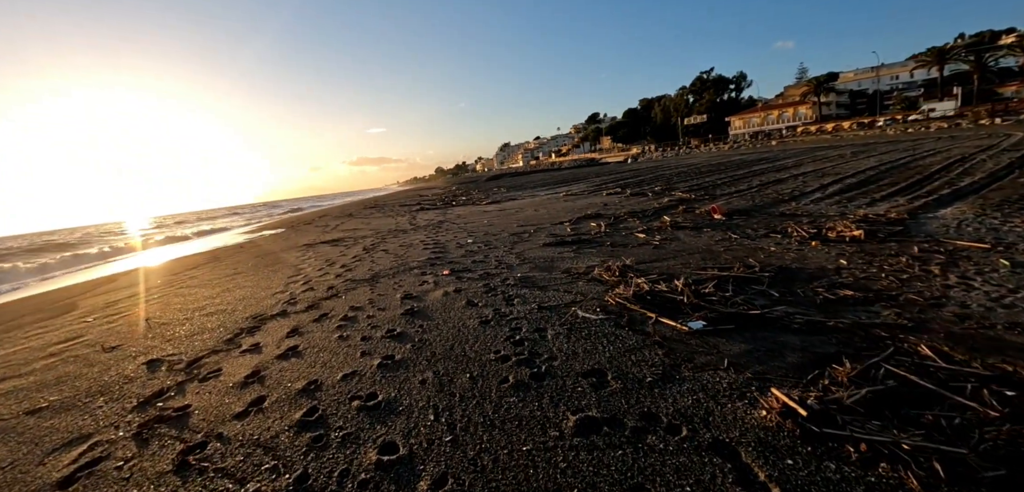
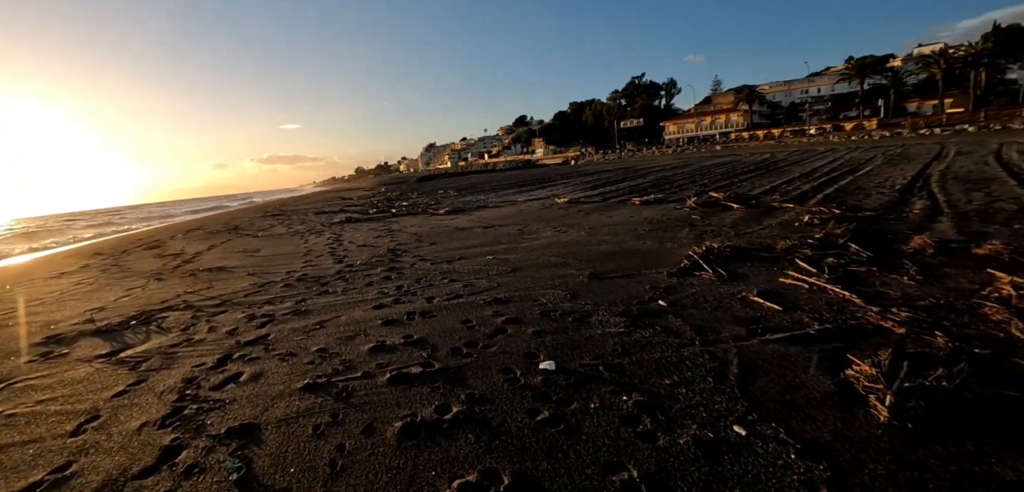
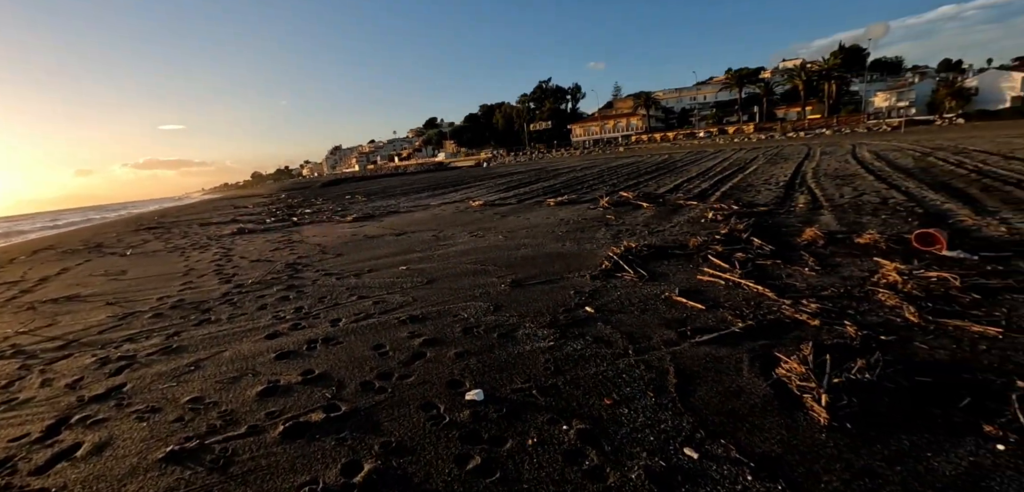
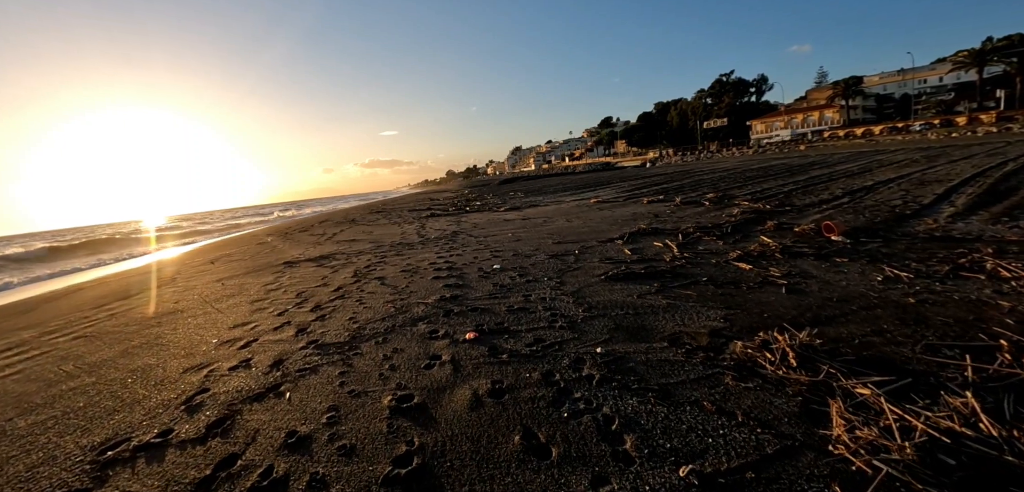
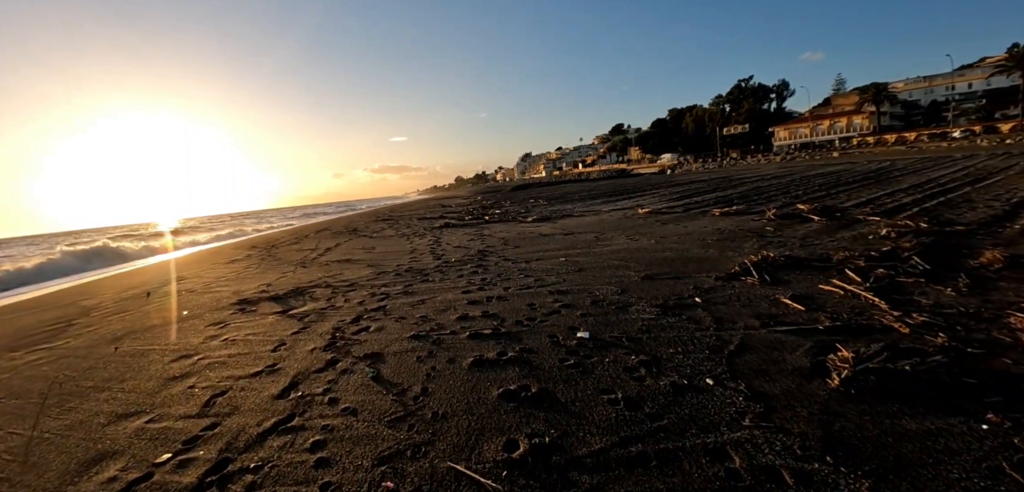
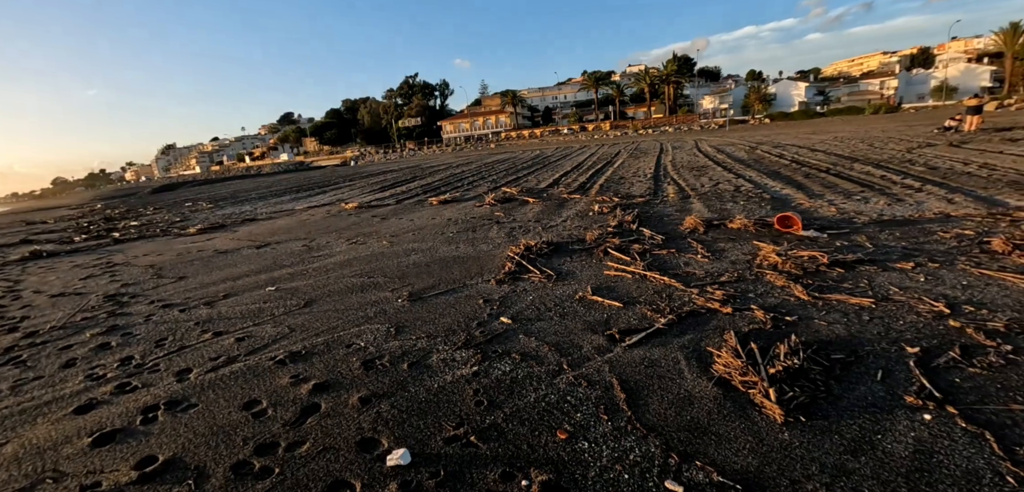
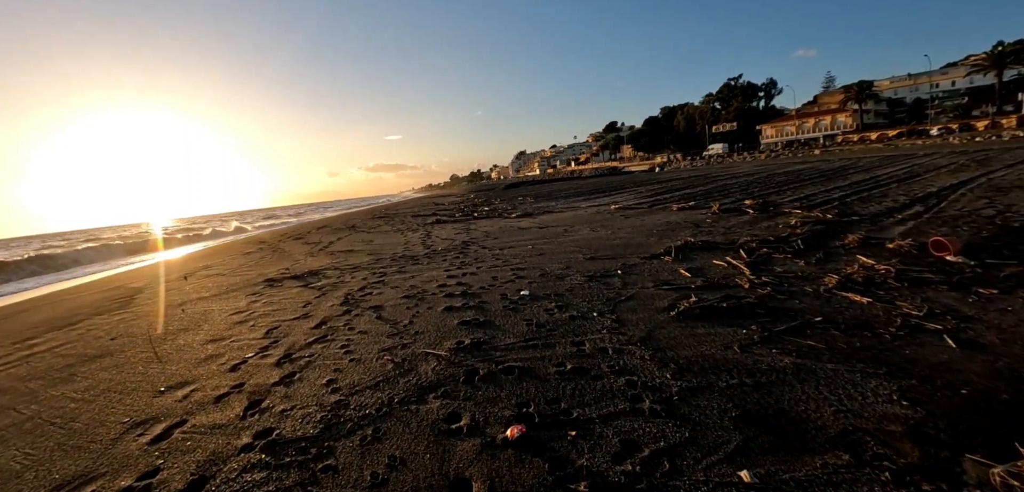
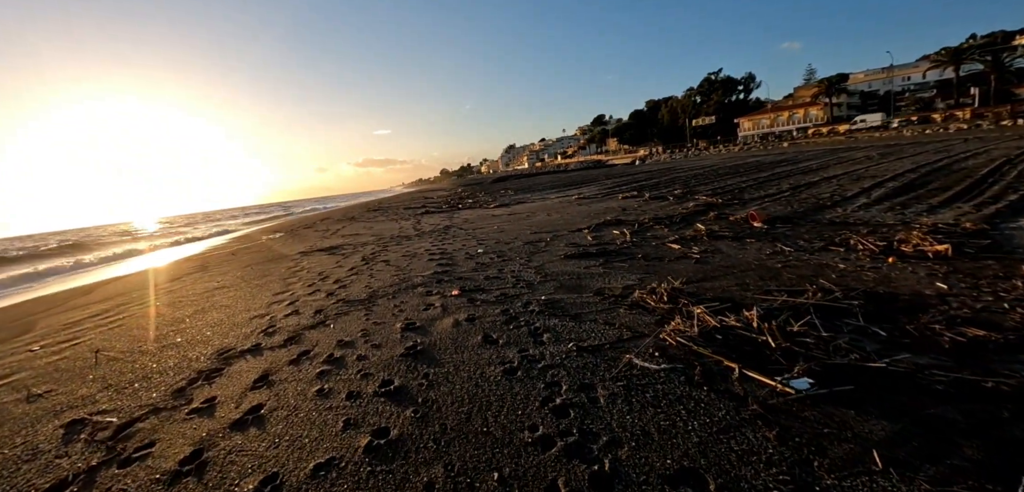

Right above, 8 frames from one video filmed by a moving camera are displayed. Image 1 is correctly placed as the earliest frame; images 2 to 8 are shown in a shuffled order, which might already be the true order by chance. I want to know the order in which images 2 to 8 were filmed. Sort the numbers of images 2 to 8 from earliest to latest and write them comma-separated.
8, 4, 7, 5, 2, 3, 6
